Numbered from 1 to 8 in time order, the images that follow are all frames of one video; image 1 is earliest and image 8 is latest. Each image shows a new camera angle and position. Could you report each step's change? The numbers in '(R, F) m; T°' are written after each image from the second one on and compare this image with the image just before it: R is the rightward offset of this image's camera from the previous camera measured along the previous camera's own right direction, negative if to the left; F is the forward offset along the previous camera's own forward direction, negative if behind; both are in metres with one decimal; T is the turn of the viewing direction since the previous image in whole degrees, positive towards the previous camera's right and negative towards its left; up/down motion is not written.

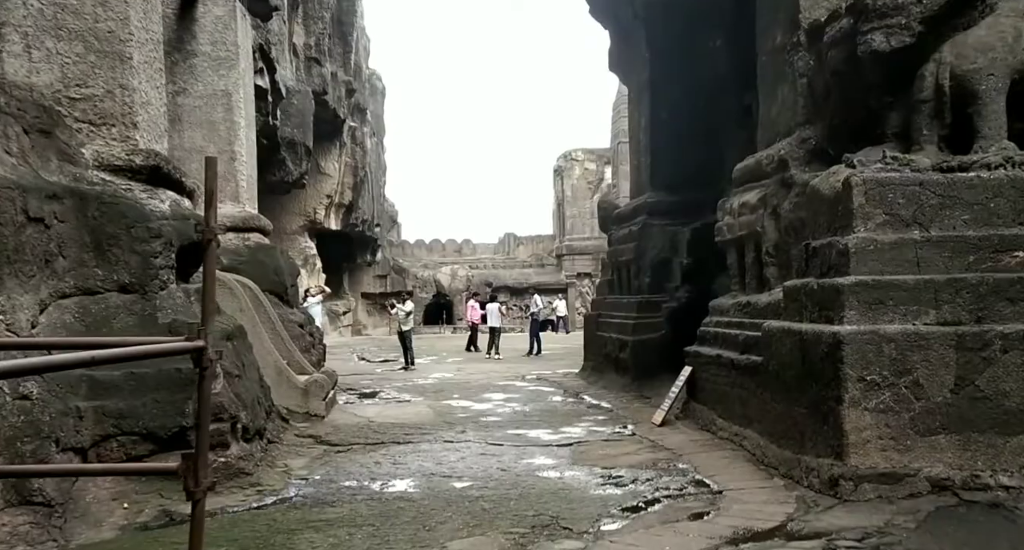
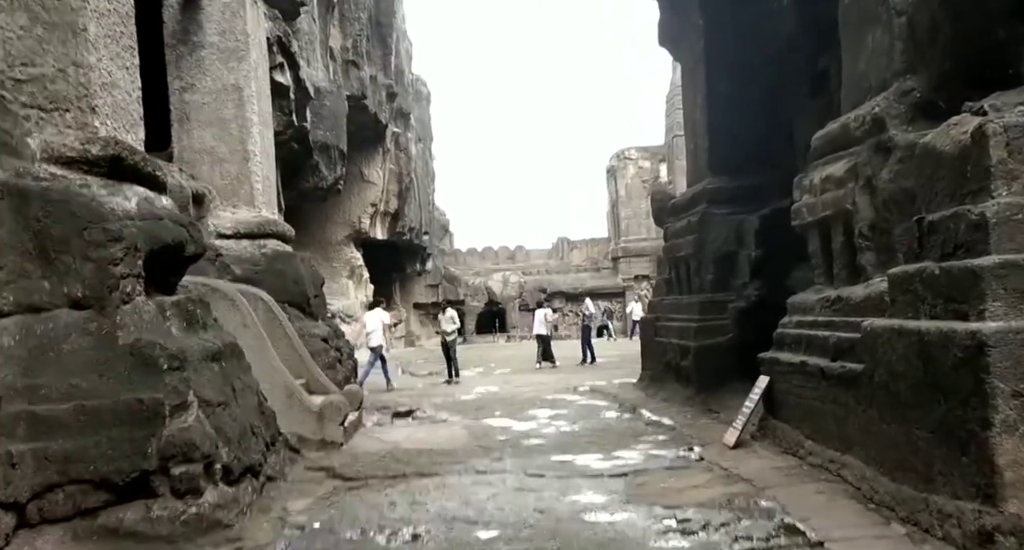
(+0.1, +0.8) m; -4°
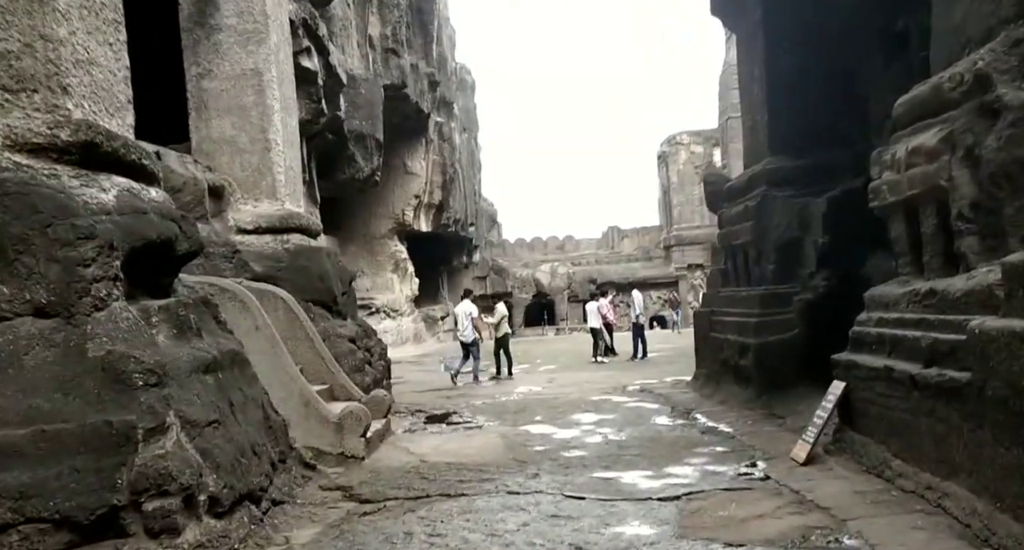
(+0.1, +0.5) m; -3°
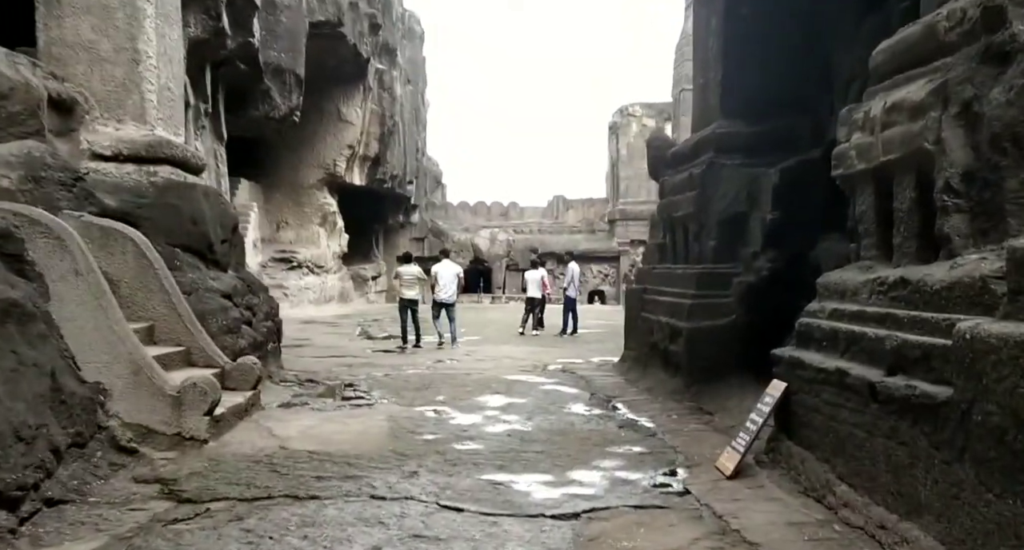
(+0.2, +0.8) m; +4°
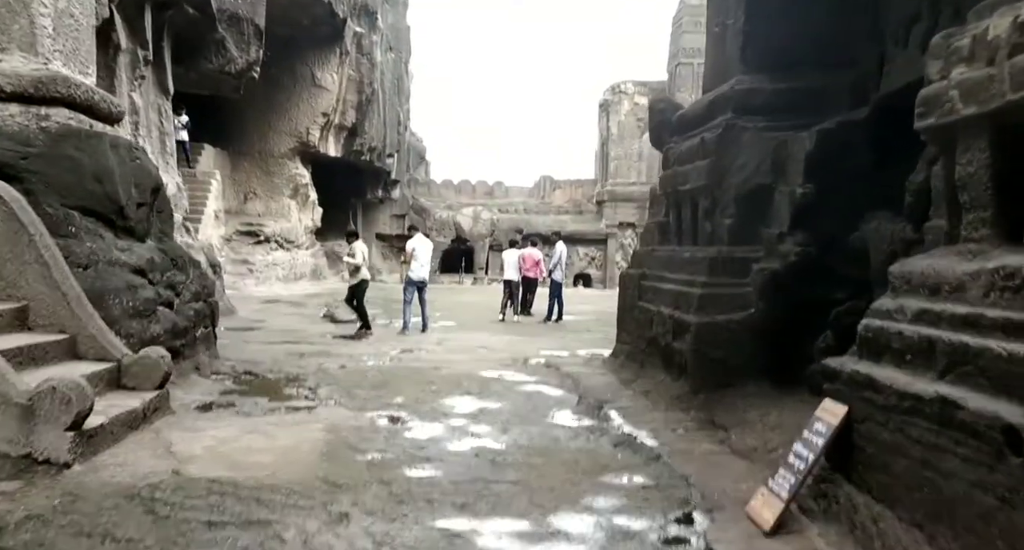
(+0.1, +0.9) m; +1°
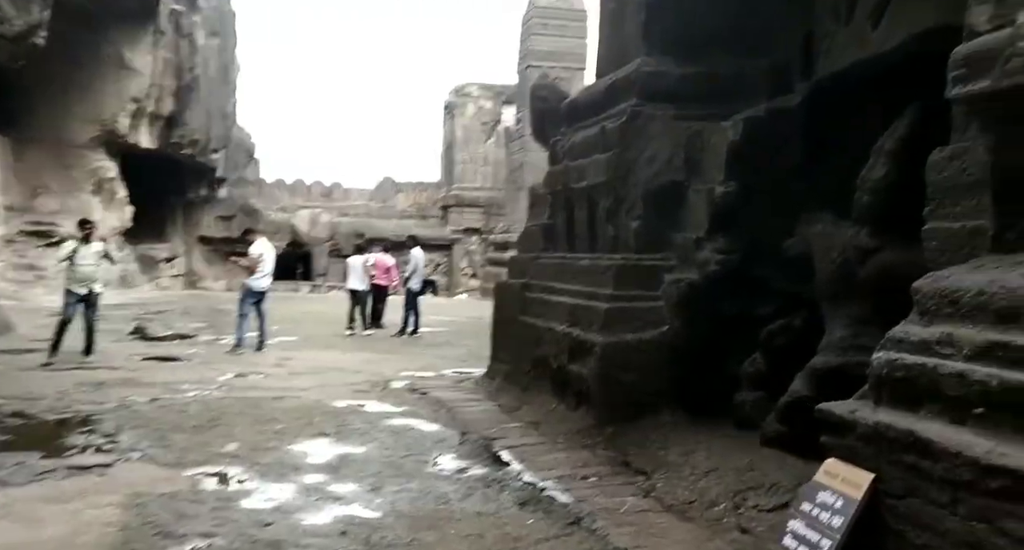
(-0.1, +0.8) m; +11°
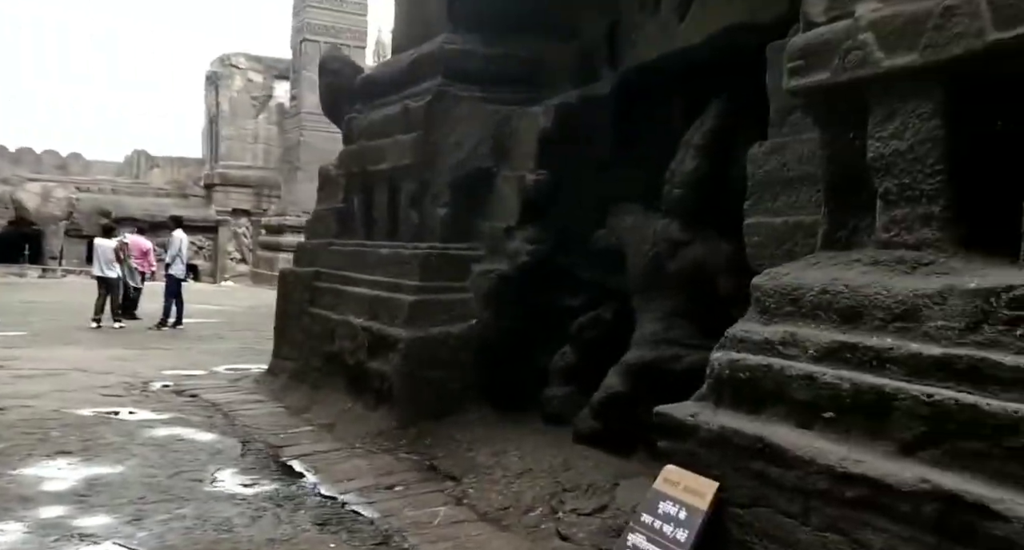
(-0.1, +0.3) m; +15°
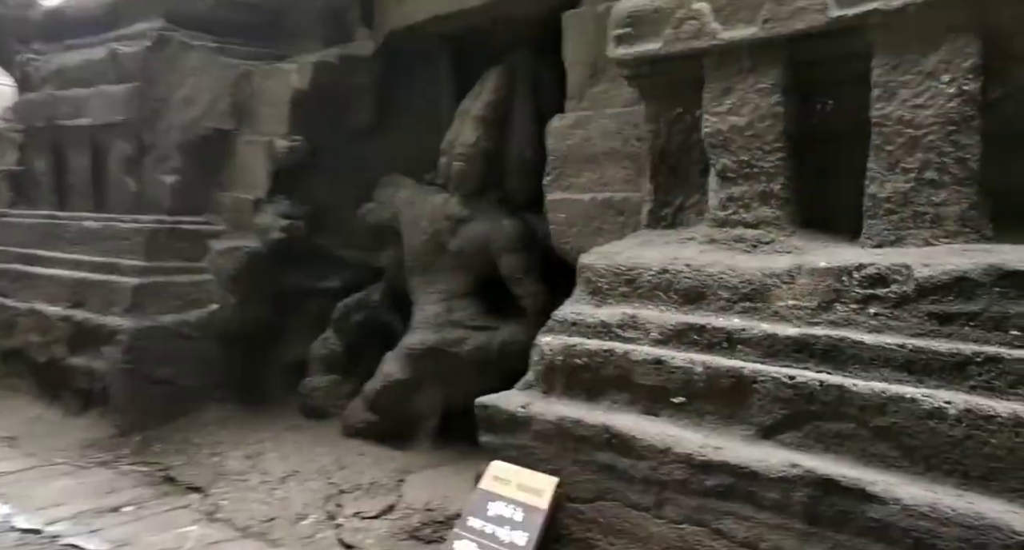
(-0.3, +0.3) m; +21°
